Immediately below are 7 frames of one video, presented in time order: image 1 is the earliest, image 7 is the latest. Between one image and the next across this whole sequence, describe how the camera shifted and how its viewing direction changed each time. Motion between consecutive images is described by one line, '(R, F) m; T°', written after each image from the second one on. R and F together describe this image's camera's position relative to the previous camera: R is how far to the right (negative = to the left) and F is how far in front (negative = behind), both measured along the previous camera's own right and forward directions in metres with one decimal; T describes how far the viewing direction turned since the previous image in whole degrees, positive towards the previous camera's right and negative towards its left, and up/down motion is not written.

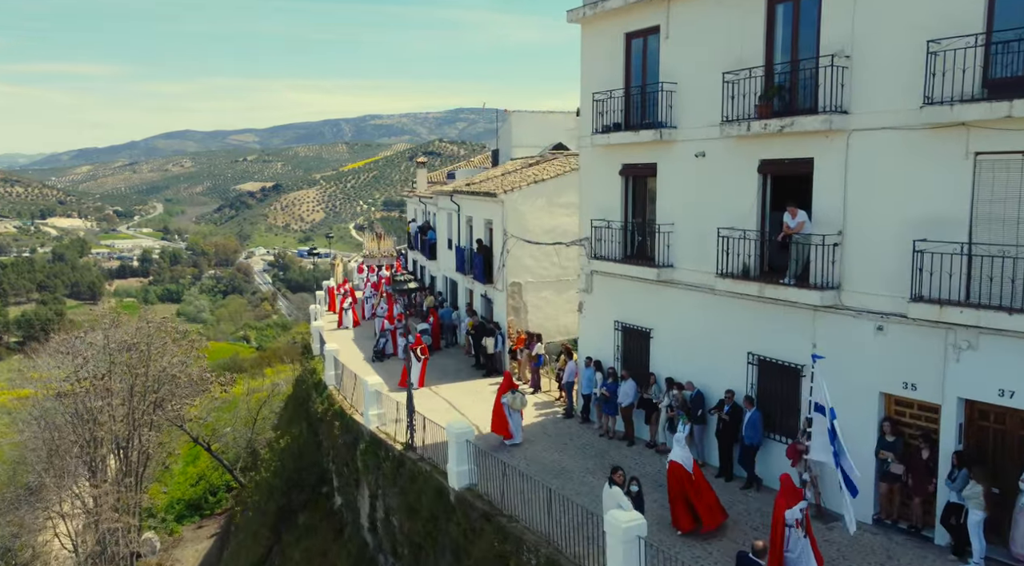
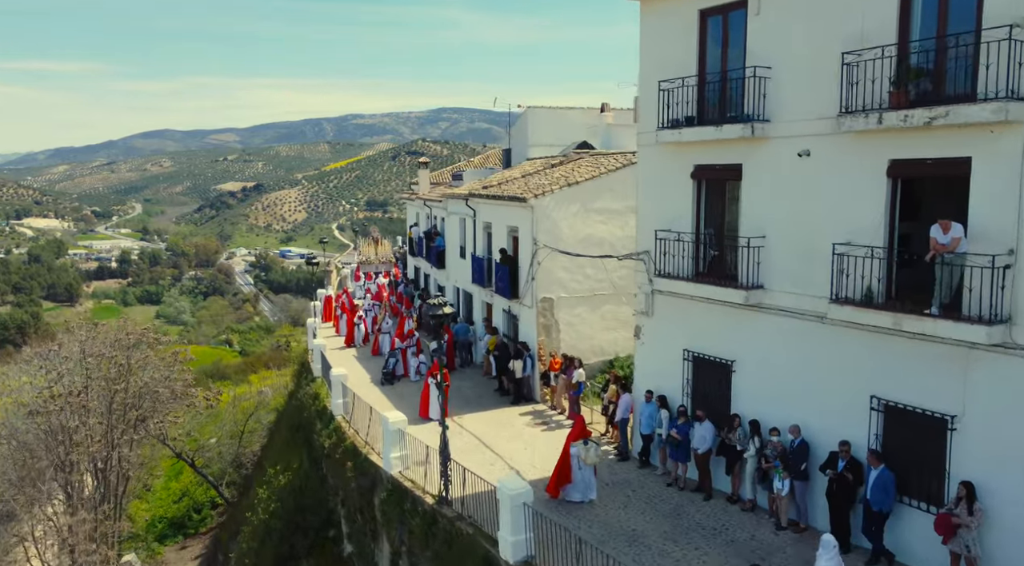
(-1.1, +2.4) m; +1°
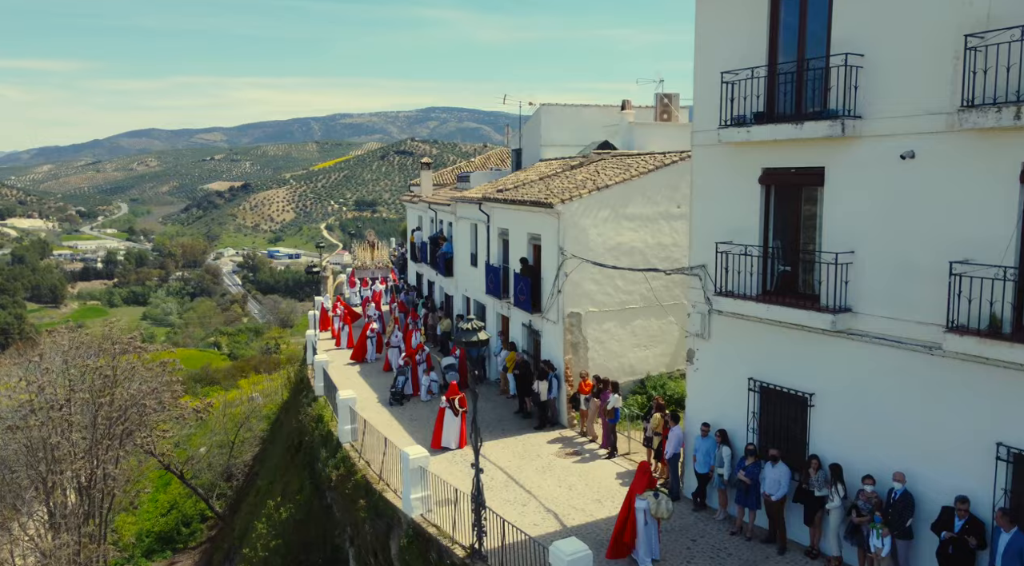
(-0.8, +1.7) m; +1°
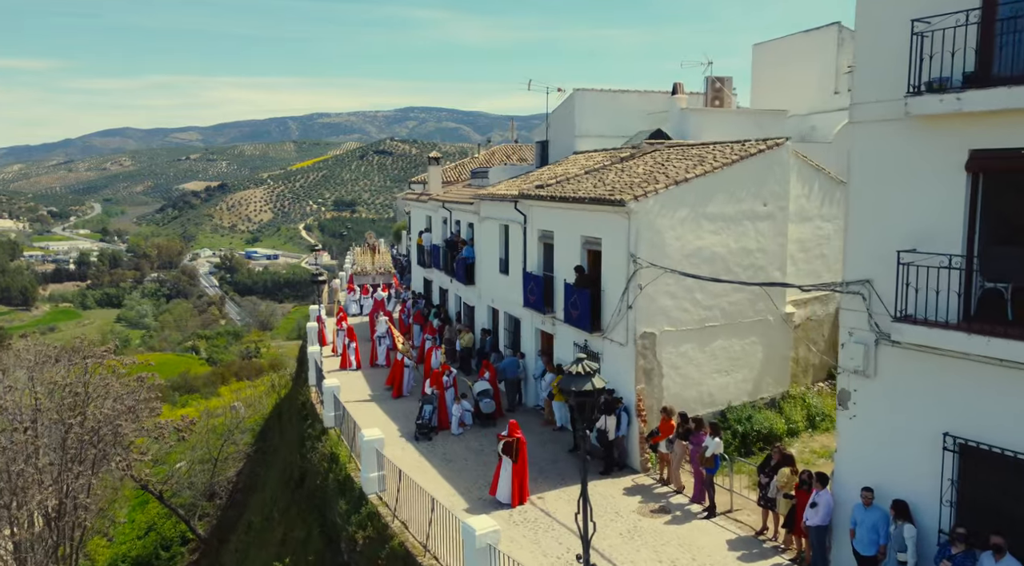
(-1.4, +3.1) m; +2°
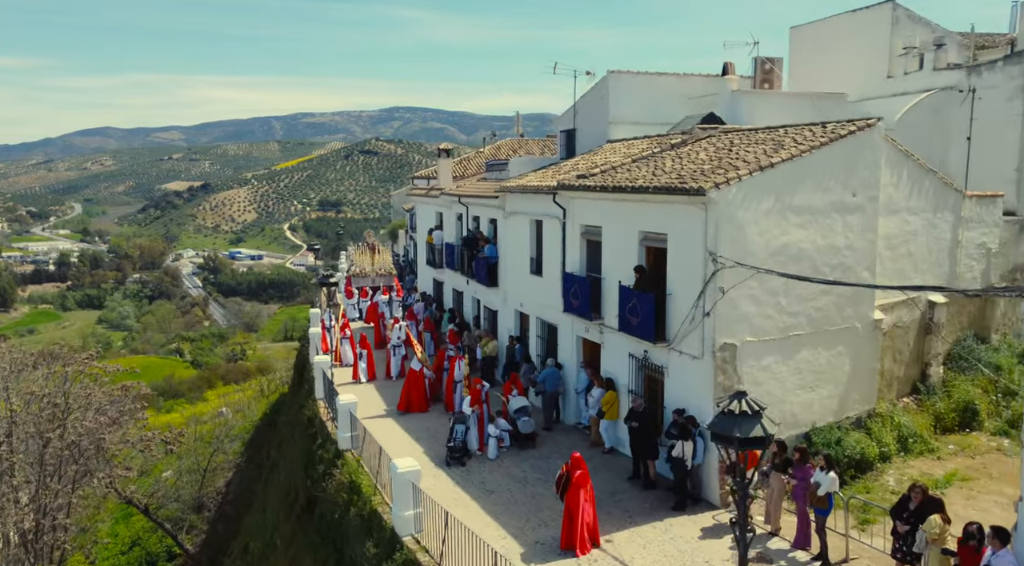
(-1.1, +2.1) m; +1°
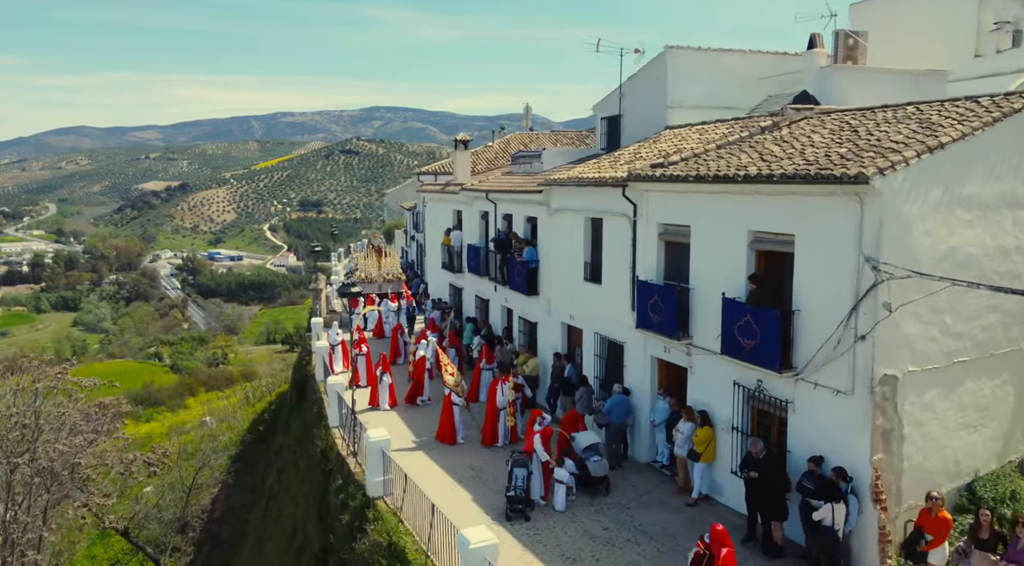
(-1.4, +2.8) m; +1°
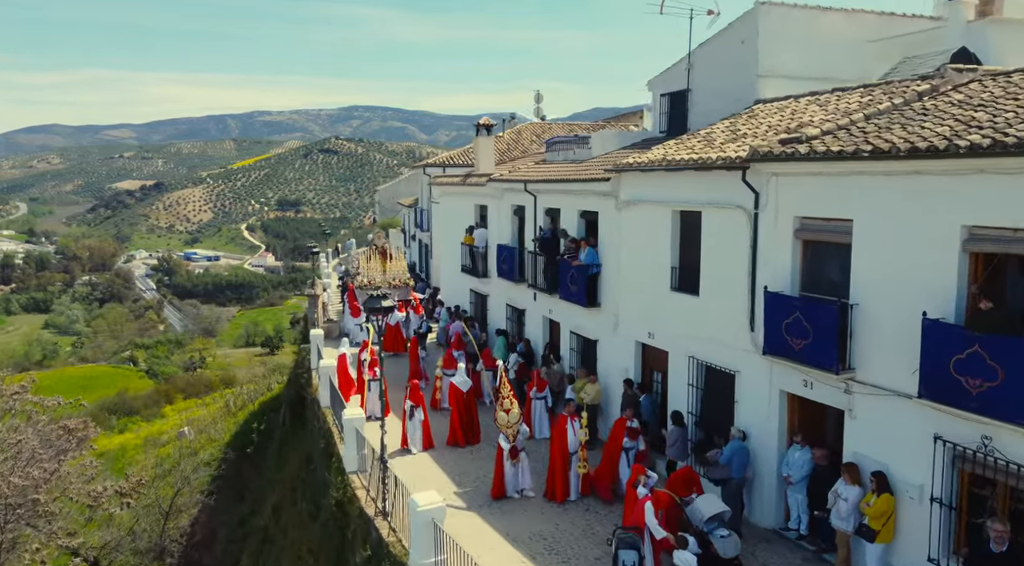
(-1.4, +3.4) m; +1°
